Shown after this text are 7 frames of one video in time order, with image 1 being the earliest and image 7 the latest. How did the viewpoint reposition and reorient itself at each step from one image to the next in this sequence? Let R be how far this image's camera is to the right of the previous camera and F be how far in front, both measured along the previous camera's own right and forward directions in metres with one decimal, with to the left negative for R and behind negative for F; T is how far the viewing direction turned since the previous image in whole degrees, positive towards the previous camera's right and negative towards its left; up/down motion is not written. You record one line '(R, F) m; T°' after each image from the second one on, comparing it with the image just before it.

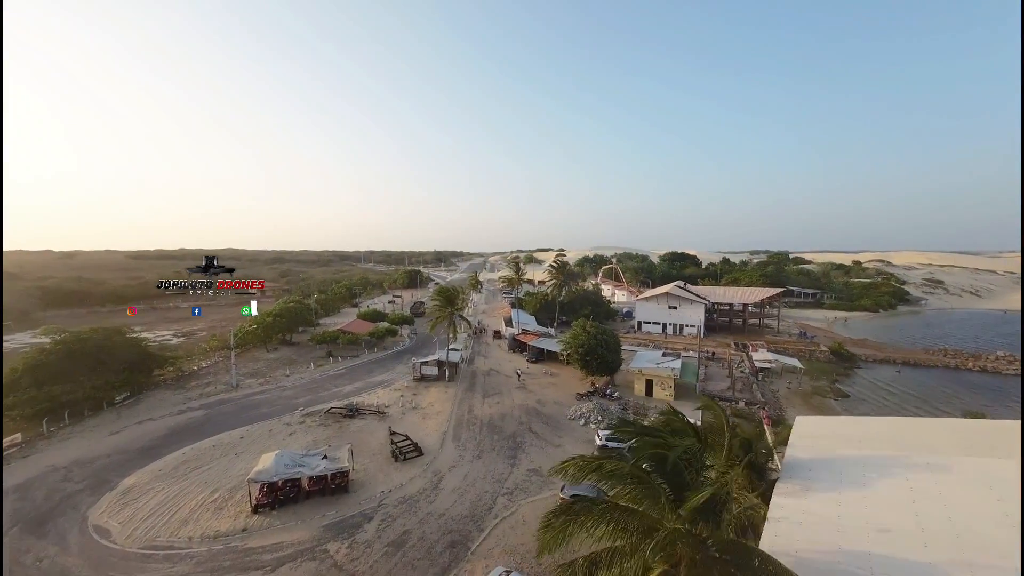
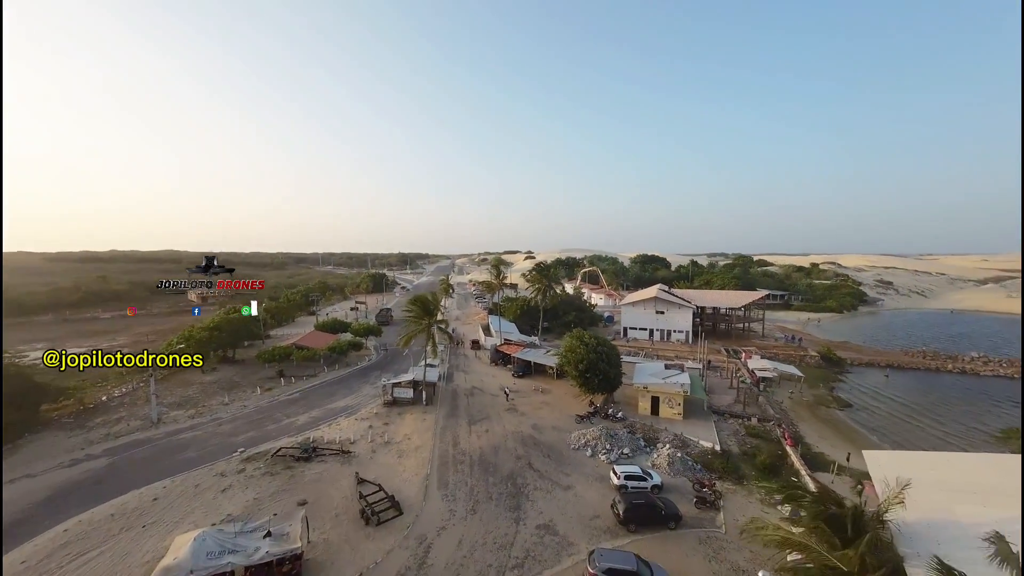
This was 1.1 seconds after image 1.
(-1.8, +4.6) m; +5°
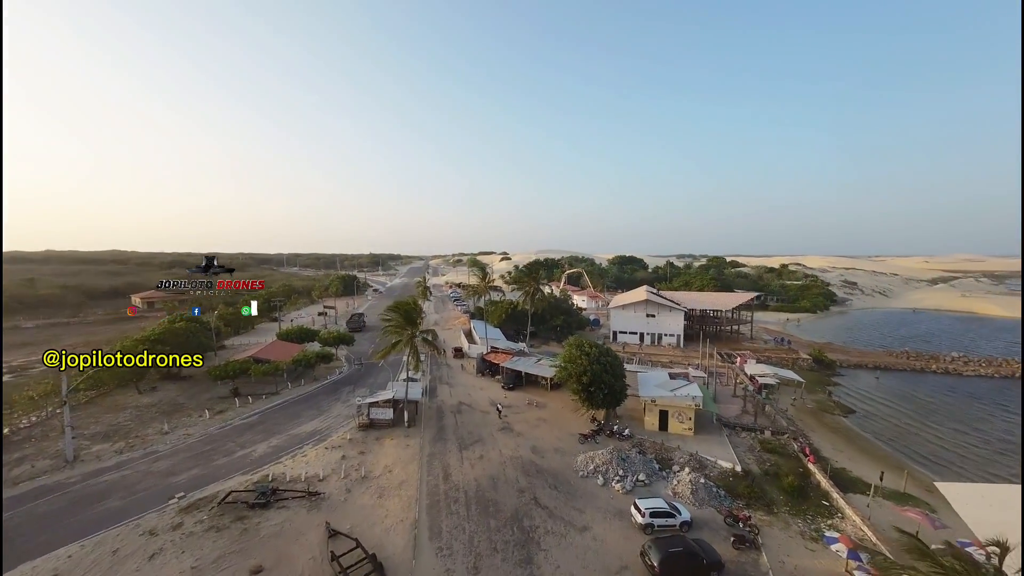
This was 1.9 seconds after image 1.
(-1.5, +3.4) m; +4°
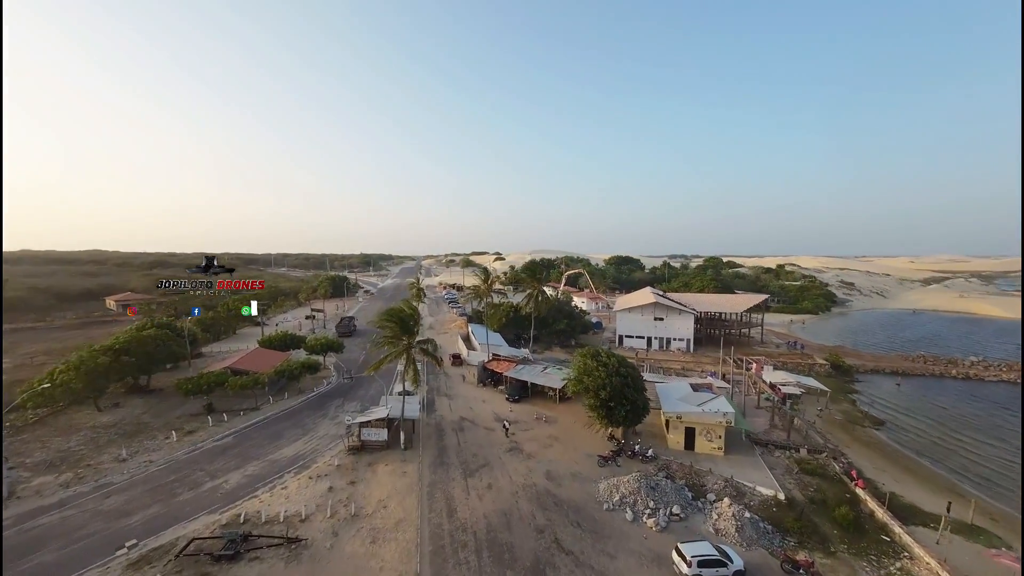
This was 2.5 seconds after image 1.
(-1.1, +3.0) m; +1°
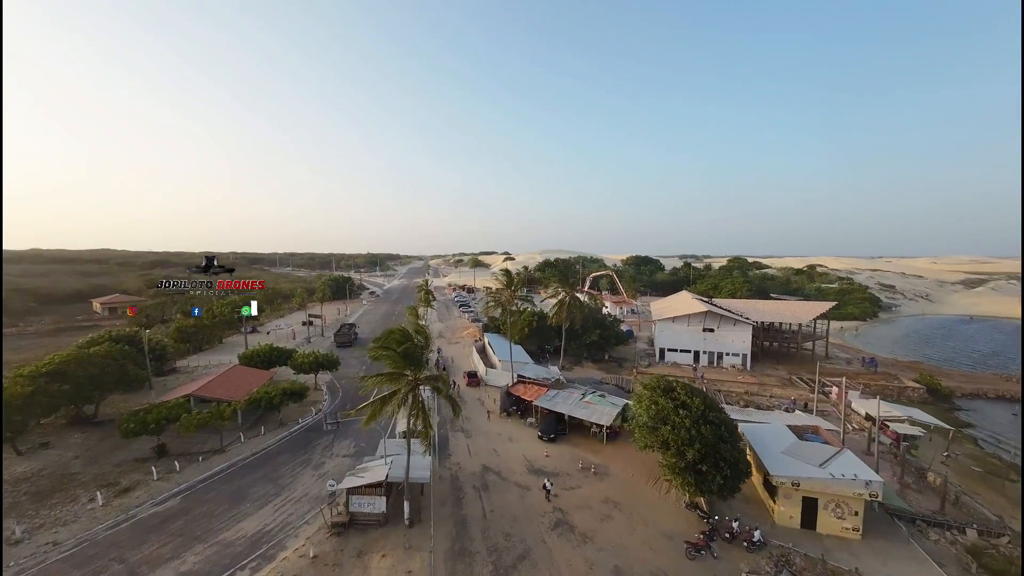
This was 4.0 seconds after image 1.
(-1.9, +6.9) m; -1°
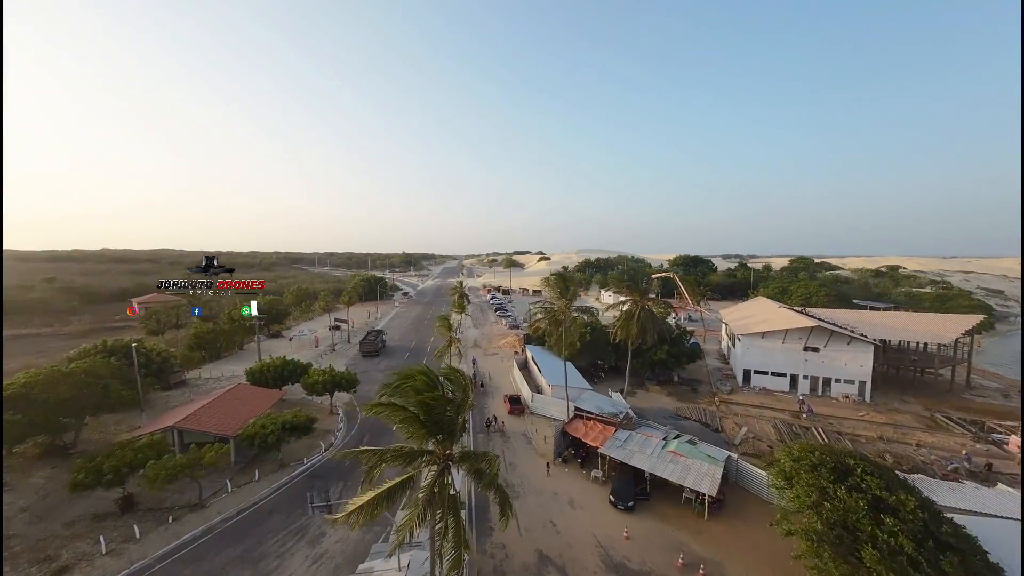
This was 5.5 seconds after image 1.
(-1.6, +6.6) m; -5°
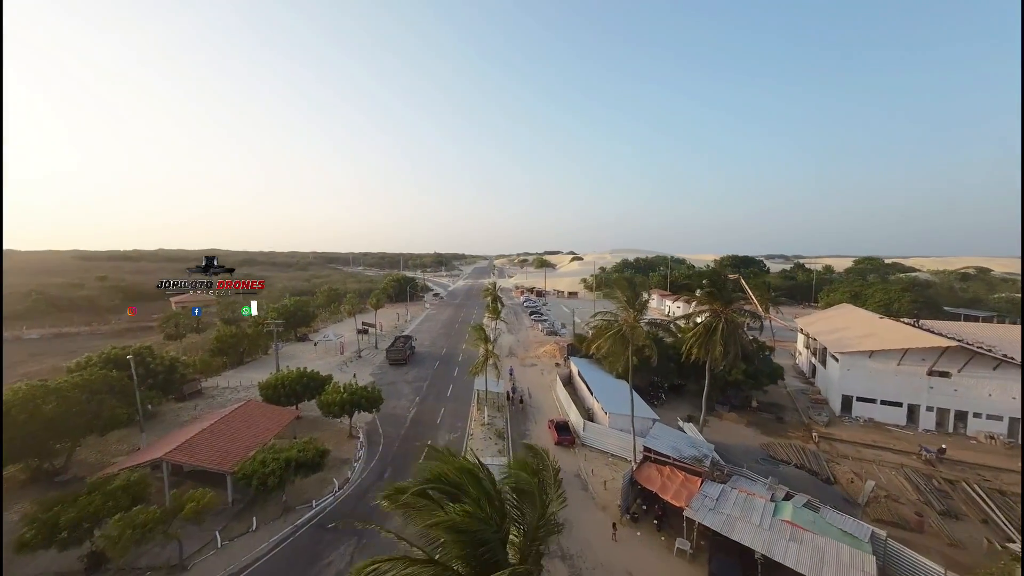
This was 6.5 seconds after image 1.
(-1.3, +4.7) m; -4°
